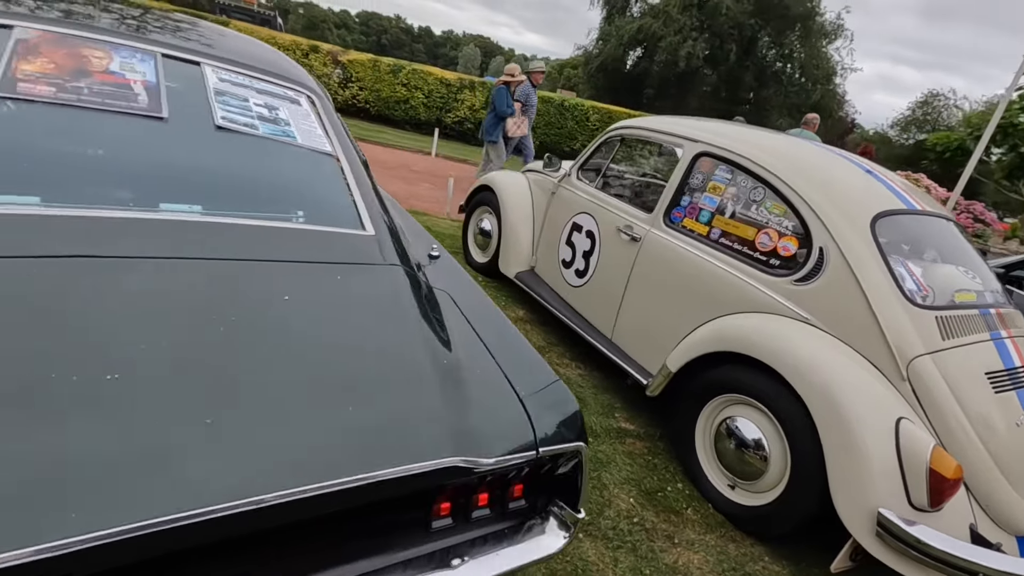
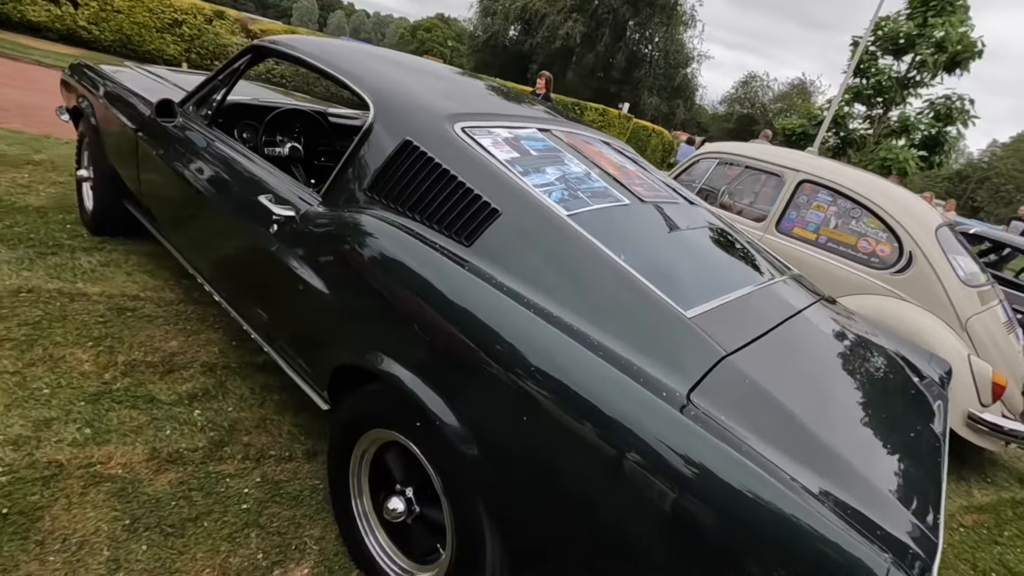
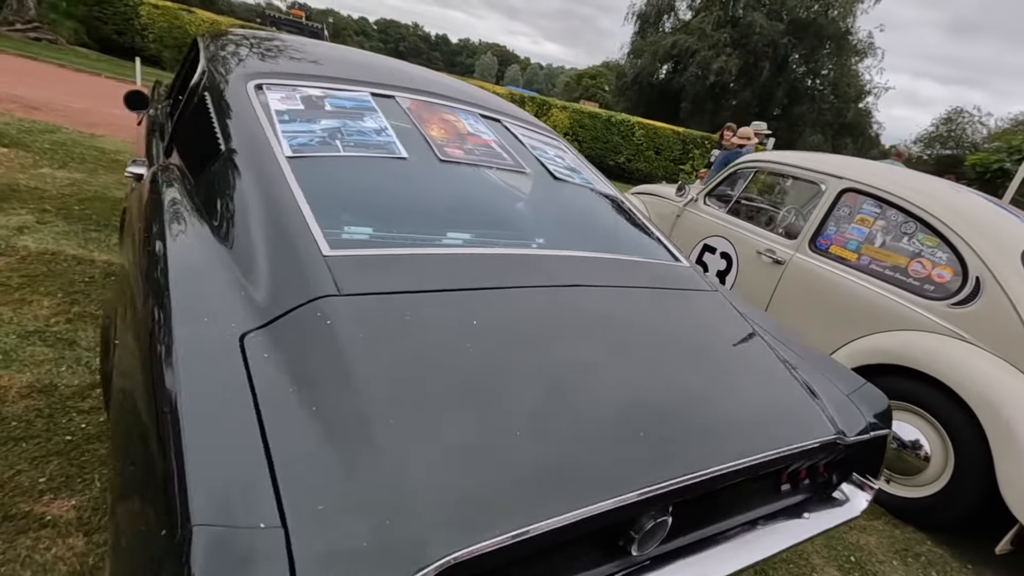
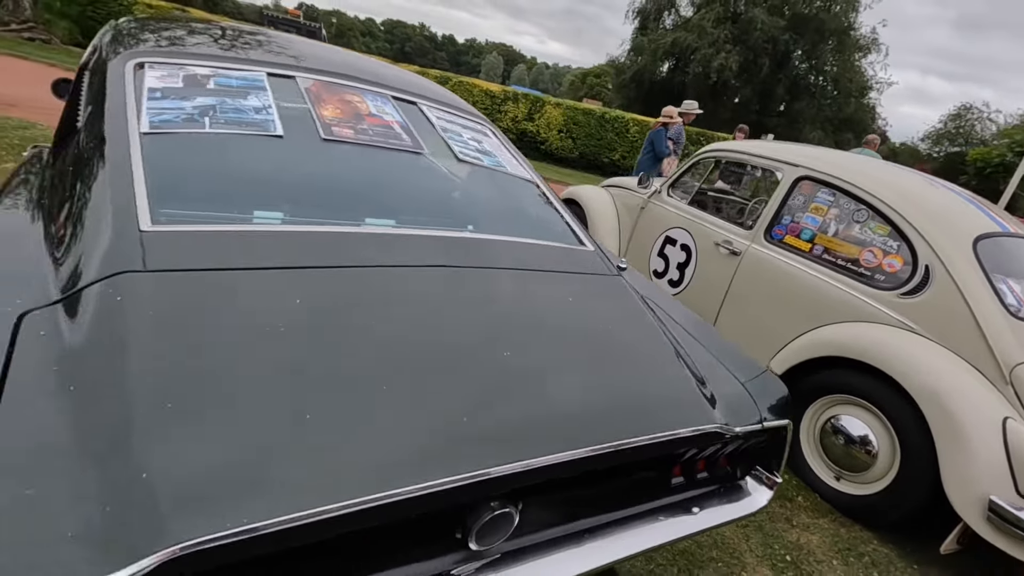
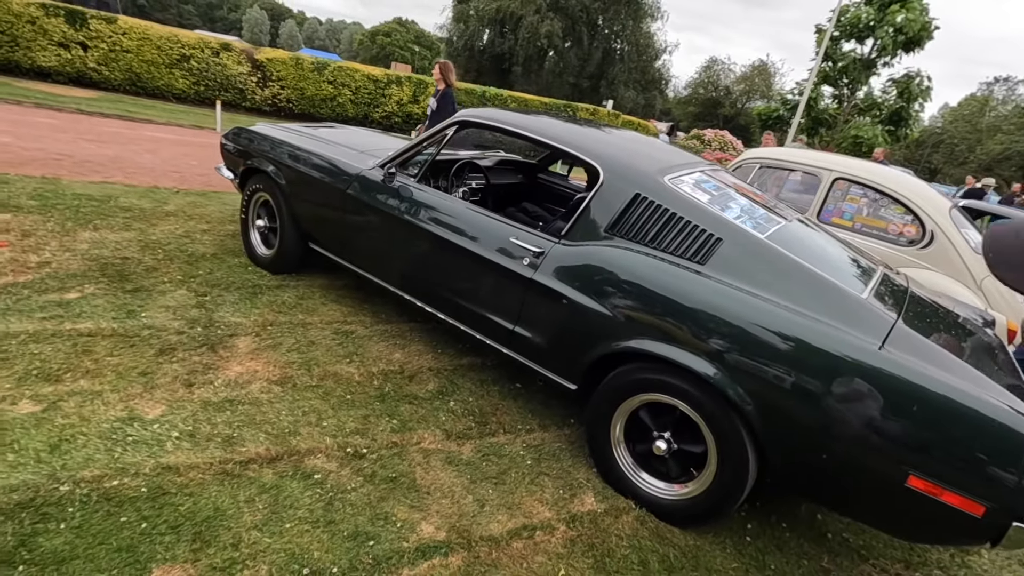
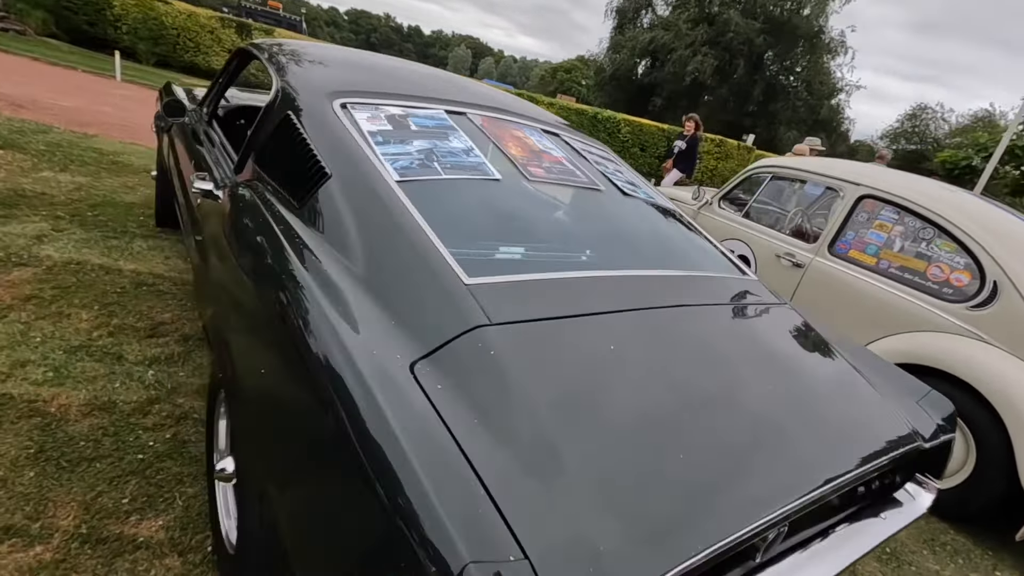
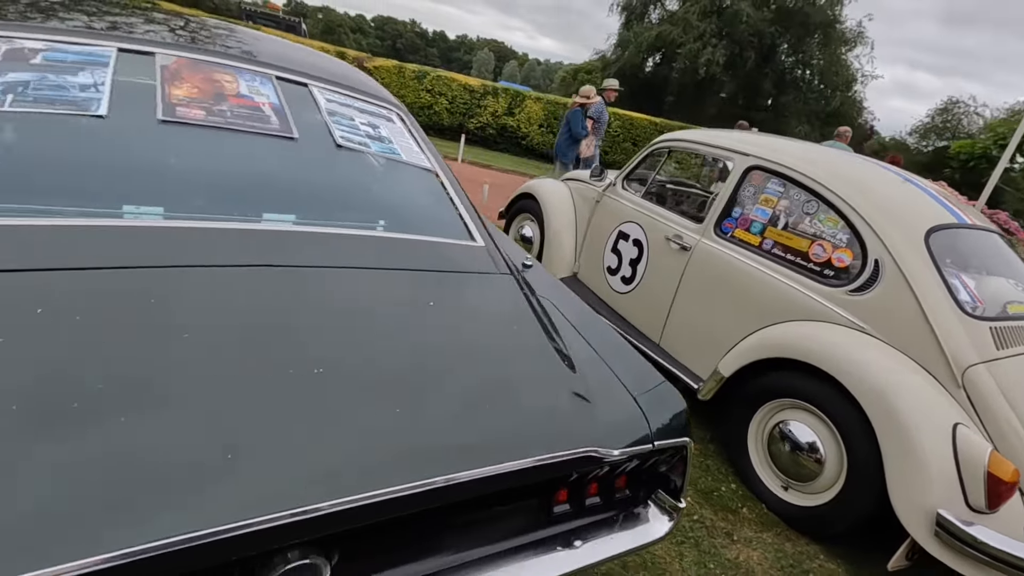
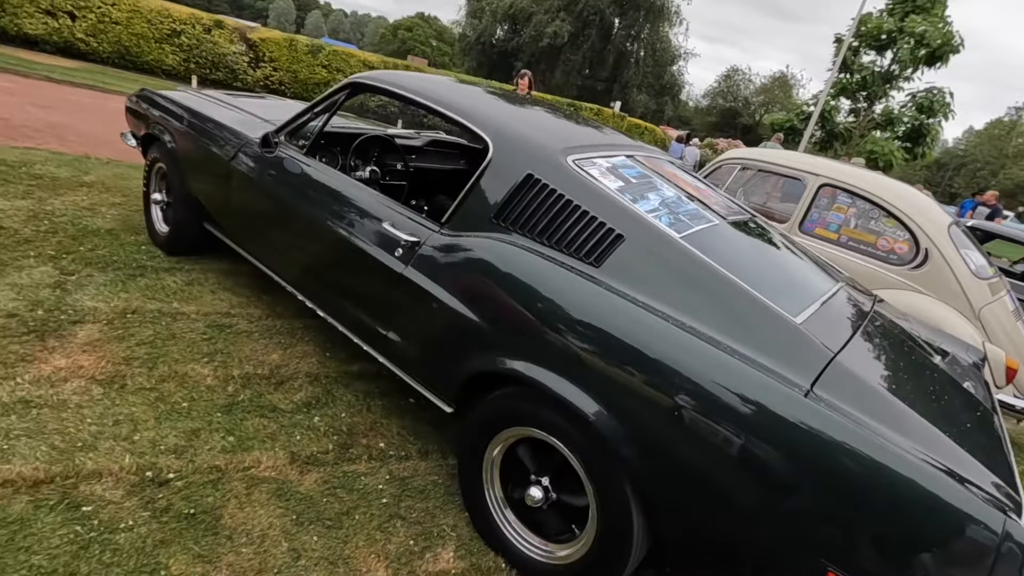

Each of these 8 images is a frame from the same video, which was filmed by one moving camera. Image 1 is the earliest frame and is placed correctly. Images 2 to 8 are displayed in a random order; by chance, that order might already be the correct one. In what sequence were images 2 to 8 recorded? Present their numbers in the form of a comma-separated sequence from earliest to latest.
7, 4, 3, 6, 2, 8, 5
